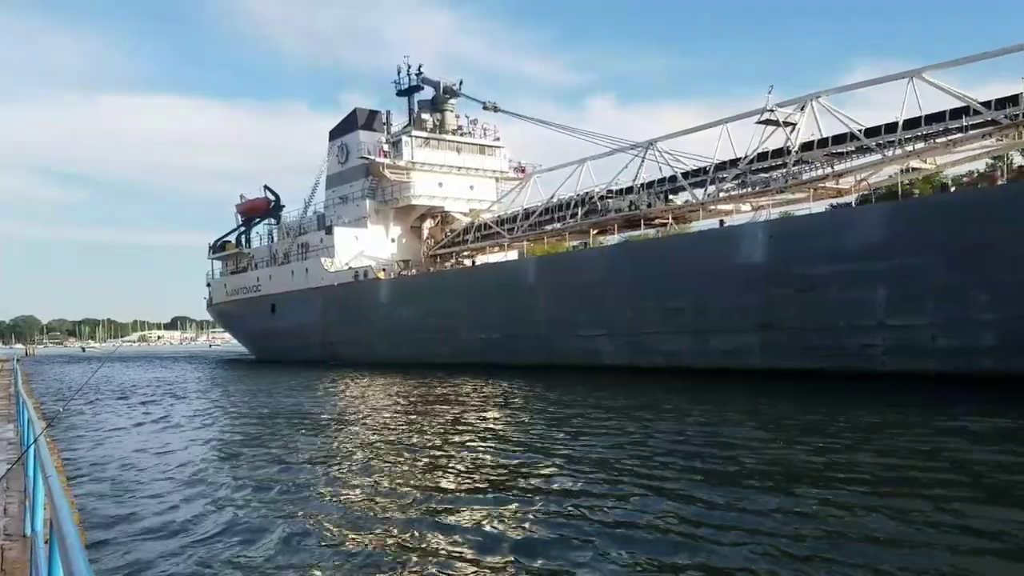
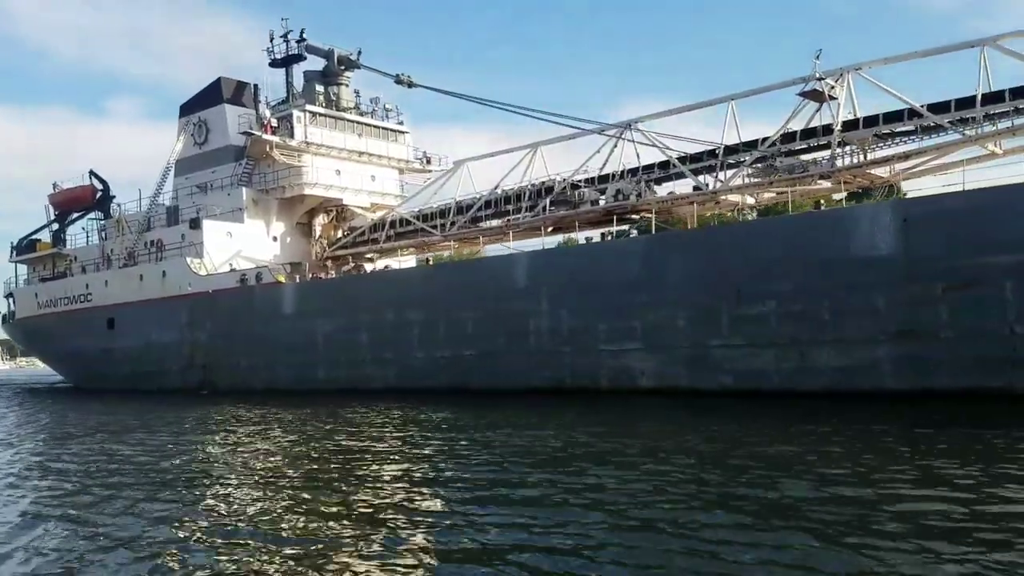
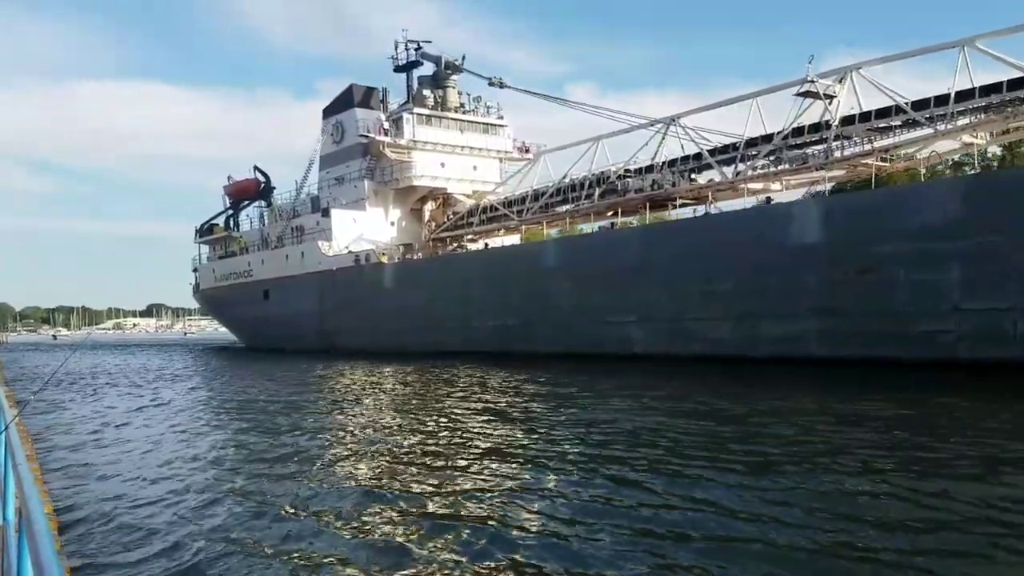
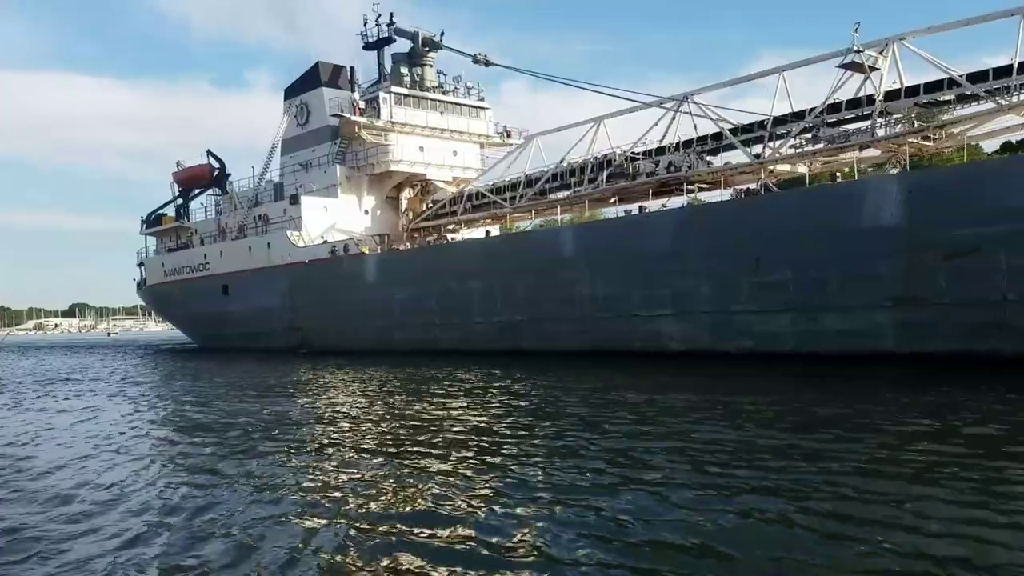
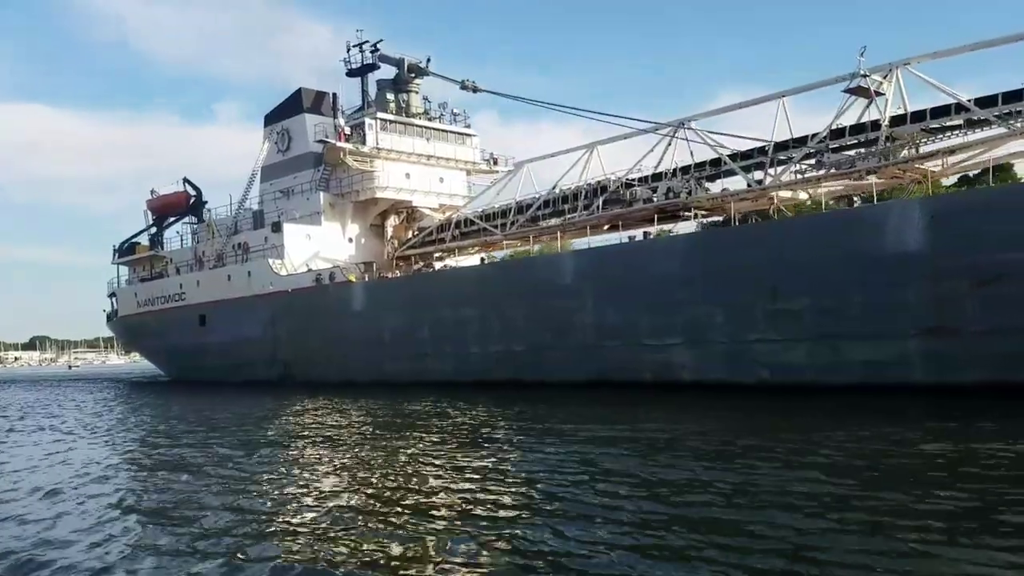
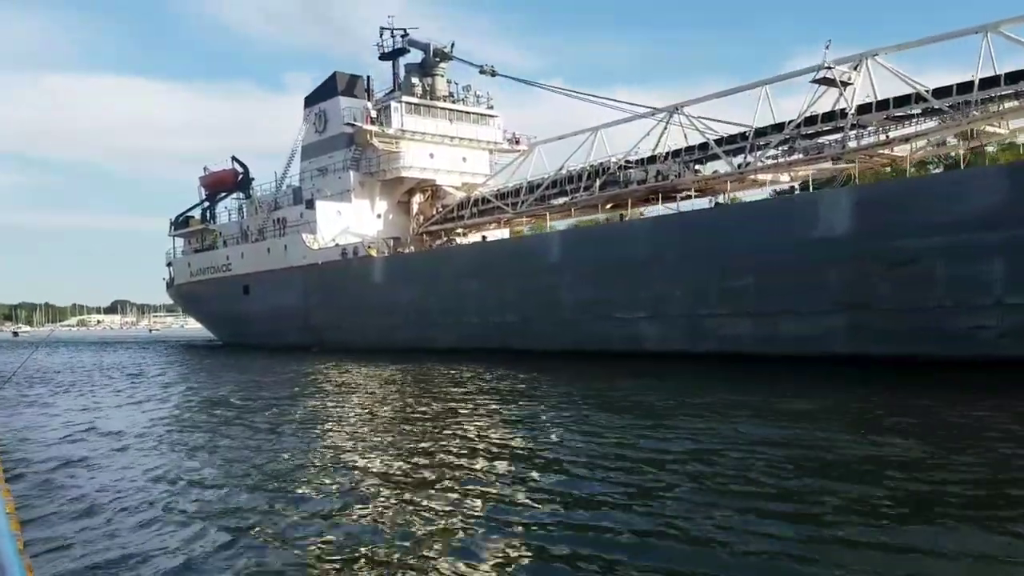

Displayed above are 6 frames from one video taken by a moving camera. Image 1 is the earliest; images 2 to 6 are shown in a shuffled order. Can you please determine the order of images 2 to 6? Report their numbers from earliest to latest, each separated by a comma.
3, 6, 4, 5, 2
